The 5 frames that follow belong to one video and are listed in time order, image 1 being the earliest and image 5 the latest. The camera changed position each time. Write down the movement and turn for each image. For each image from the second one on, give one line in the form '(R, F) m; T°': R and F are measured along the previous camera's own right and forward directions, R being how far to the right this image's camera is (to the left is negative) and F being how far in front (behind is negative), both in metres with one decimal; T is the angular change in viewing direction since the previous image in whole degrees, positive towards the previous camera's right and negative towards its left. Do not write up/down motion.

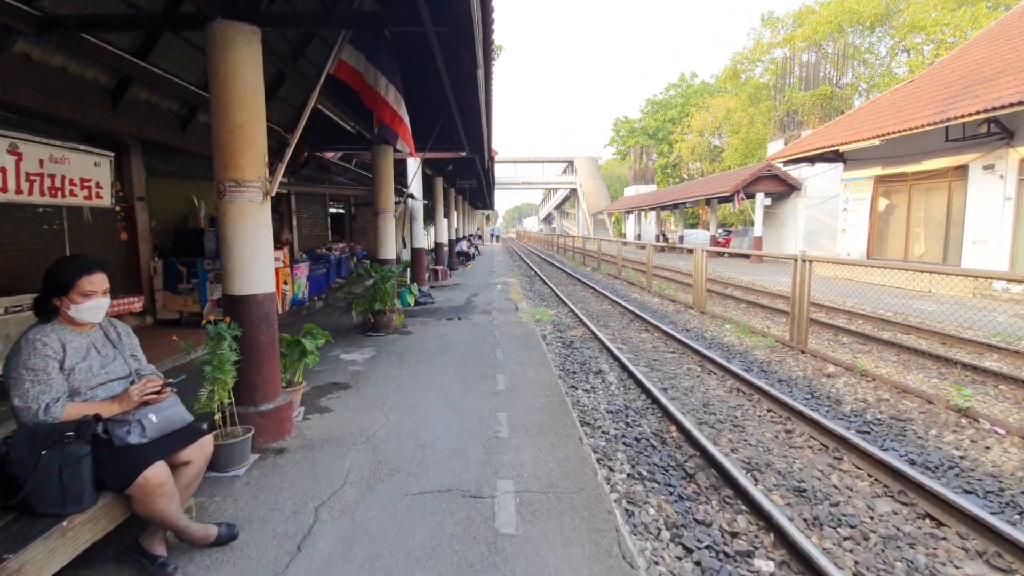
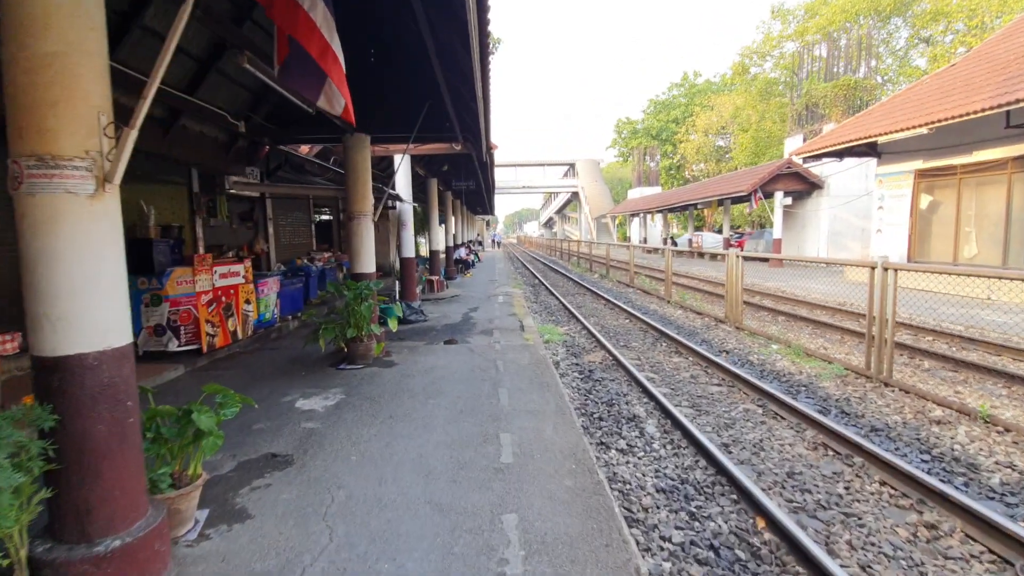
(0.0, +1.4) m; 0°
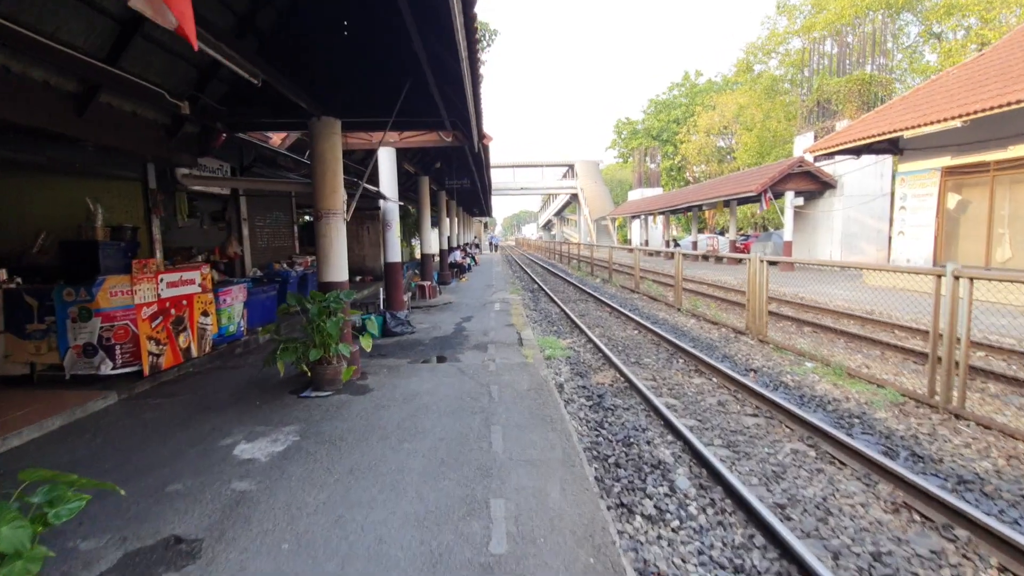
(0.0, +0.9) m; 0°
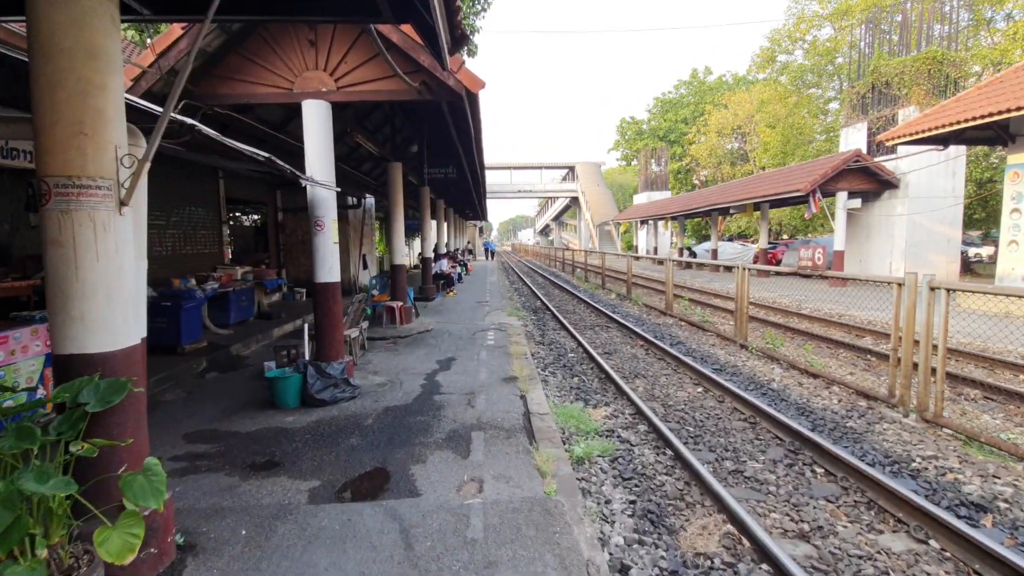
(-0.1, +3.1) m; 0°
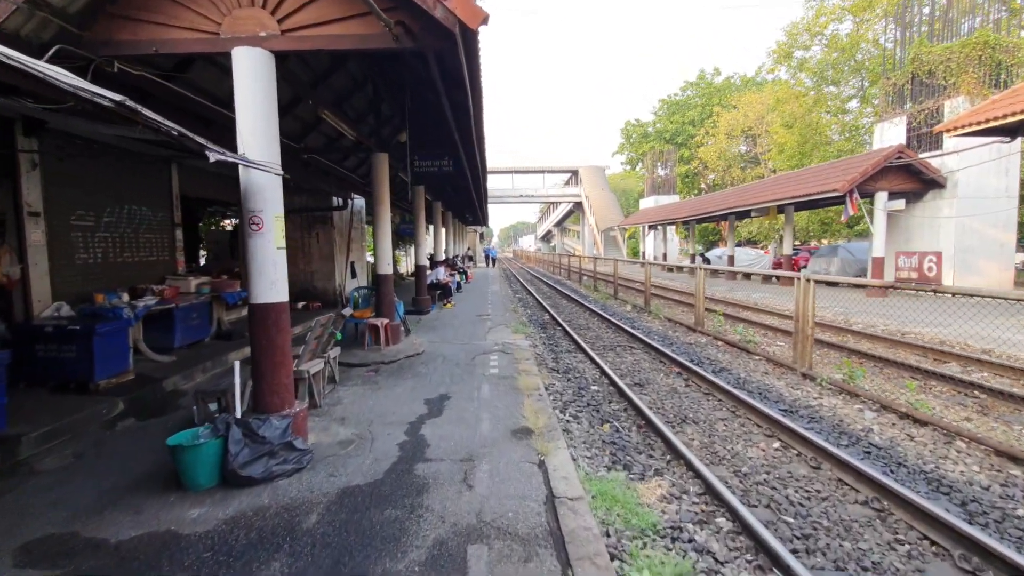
(-0.1, +1.5) m; 0°
